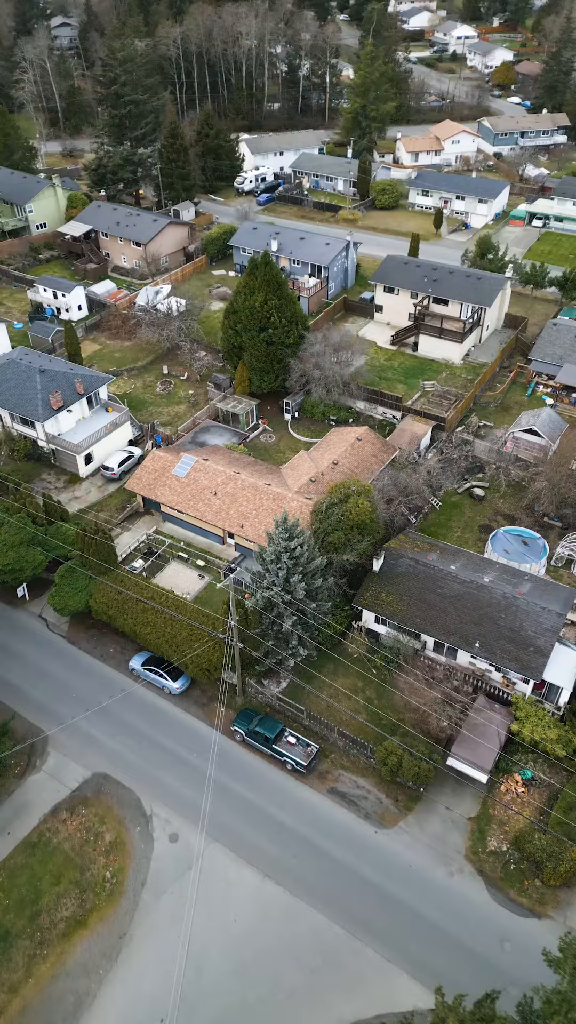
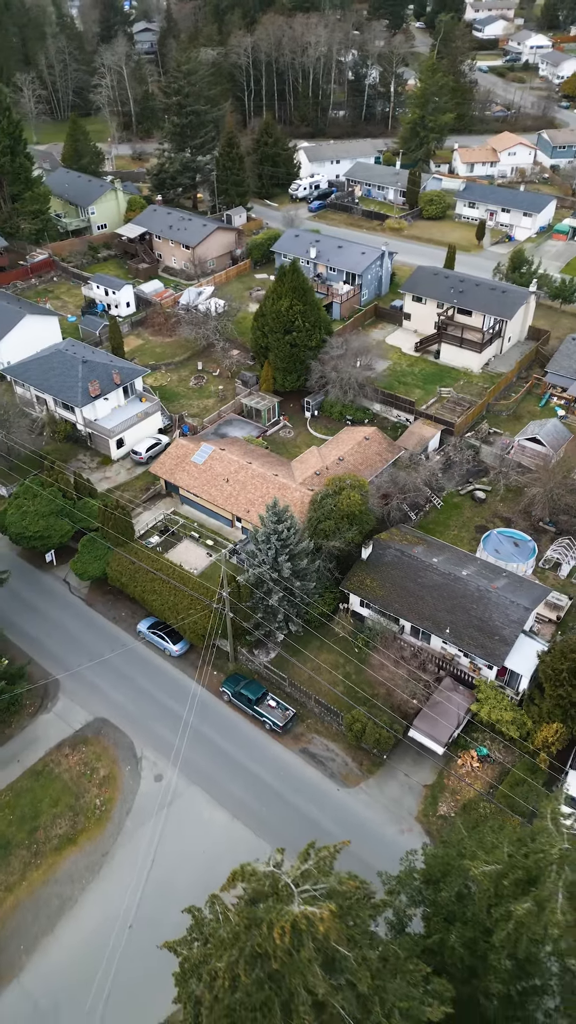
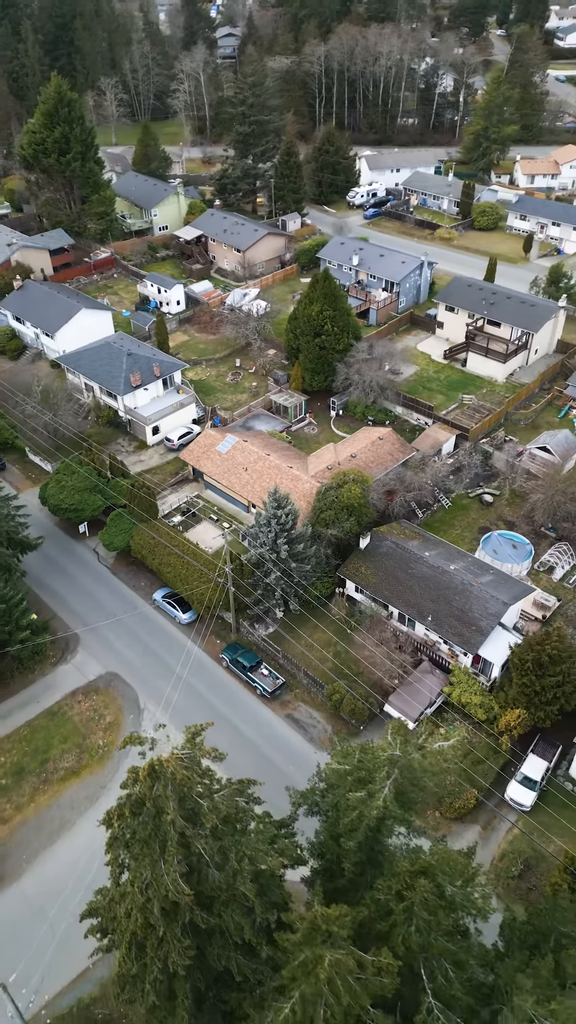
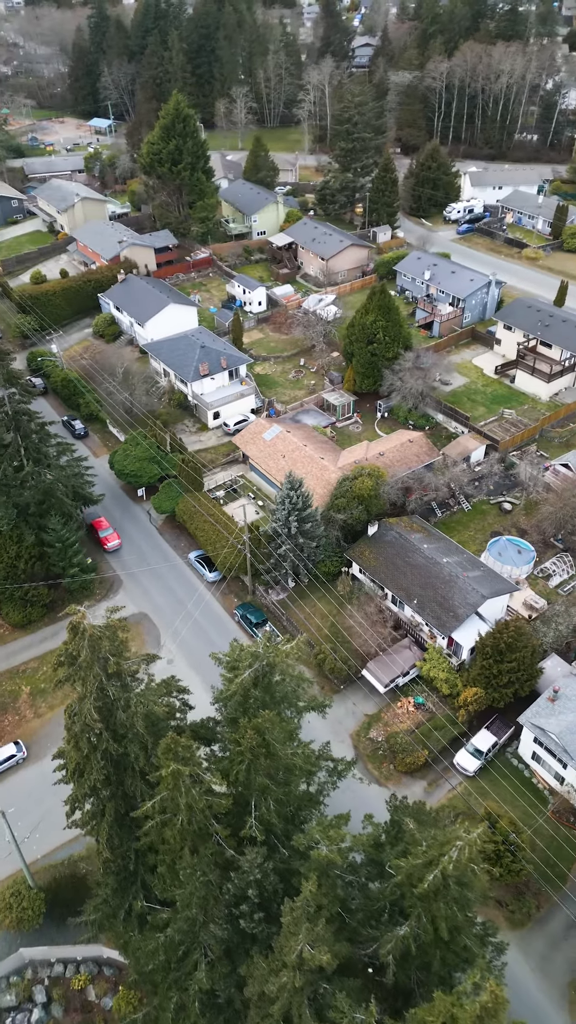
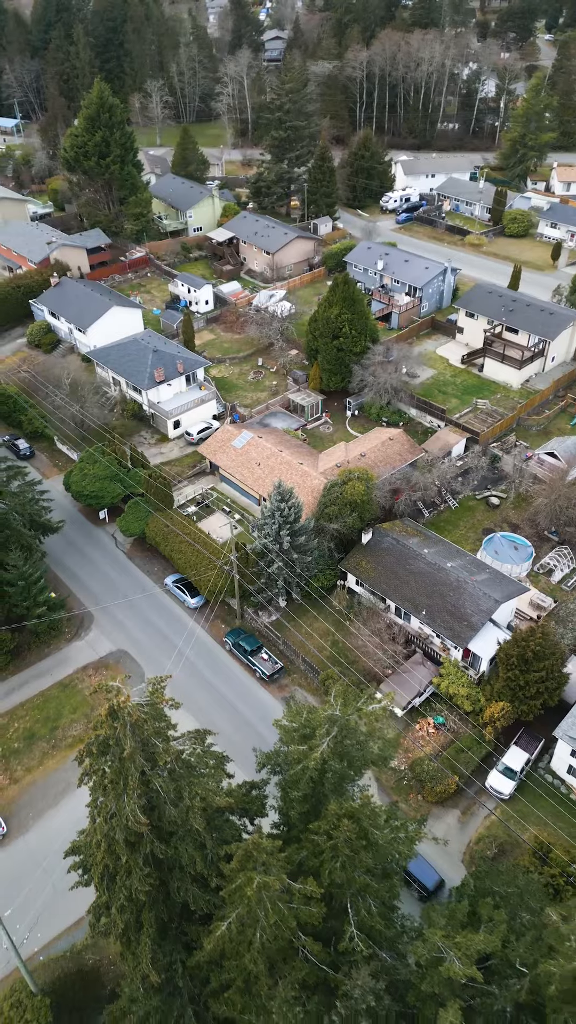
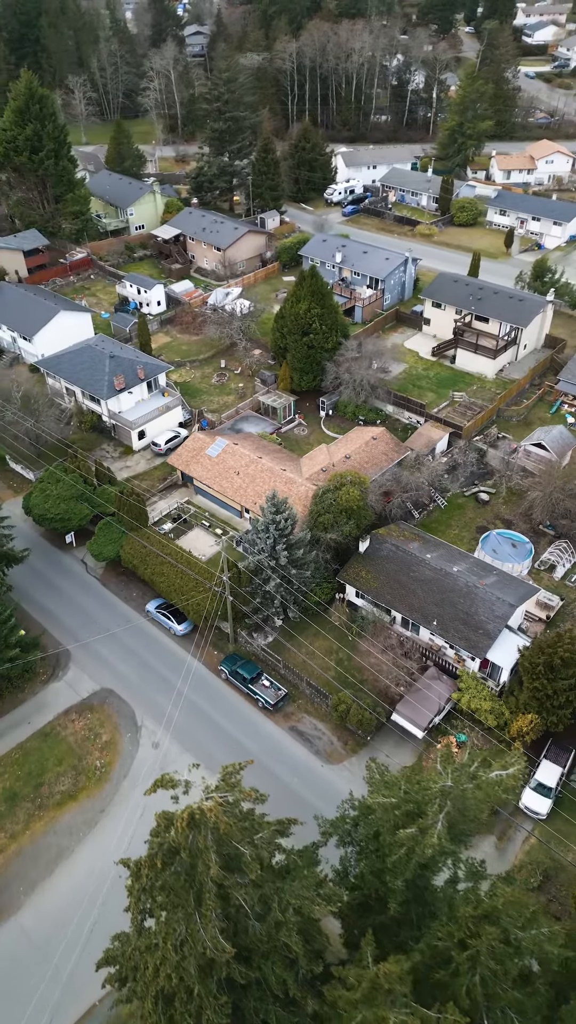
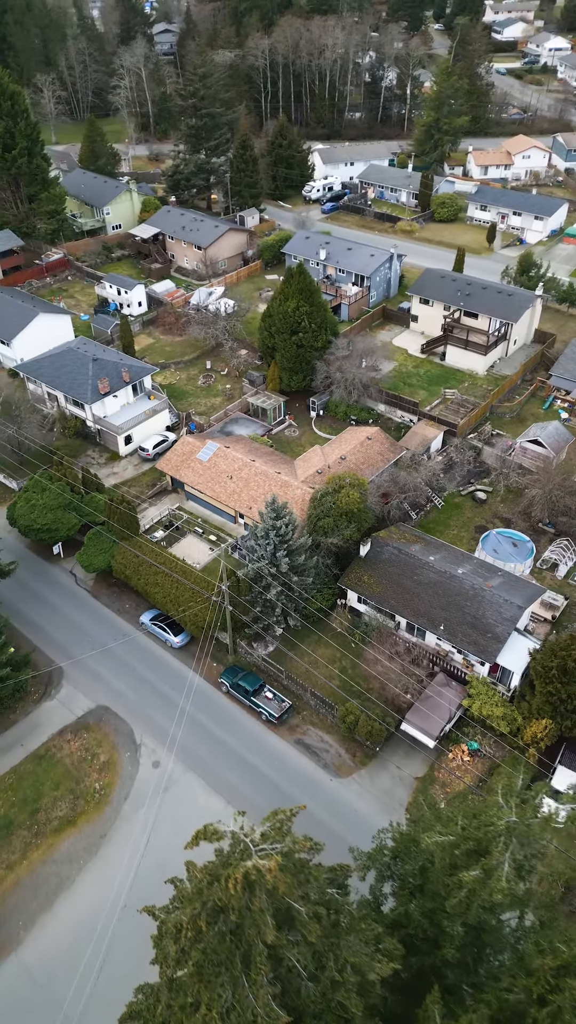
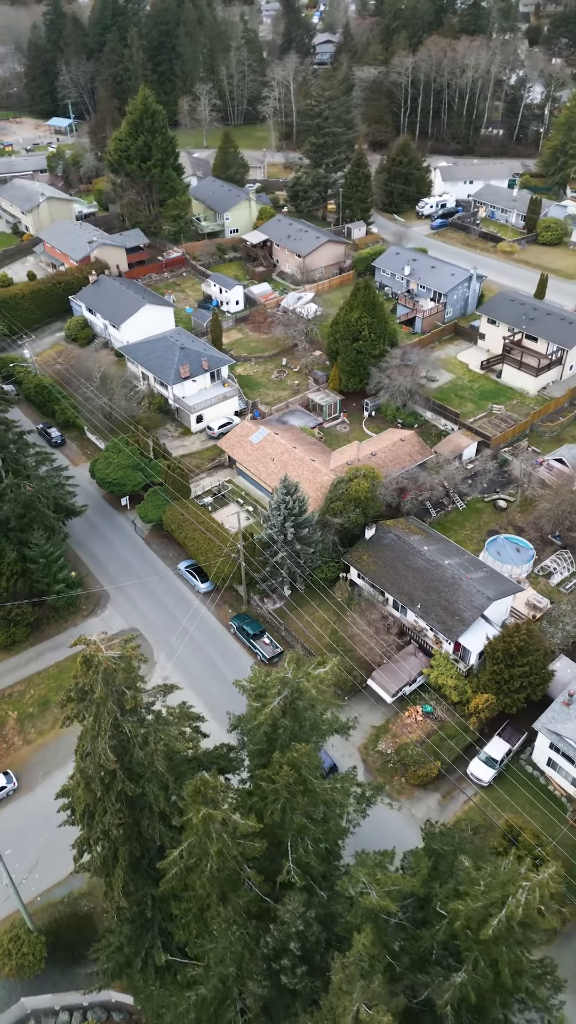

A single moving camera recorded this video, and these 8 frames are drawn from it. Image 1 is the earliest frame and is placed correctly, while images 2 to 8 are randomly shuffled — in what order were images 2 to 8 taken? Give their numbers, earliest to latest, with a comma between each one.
2, 7, 6, 3, 5, 8, 4
